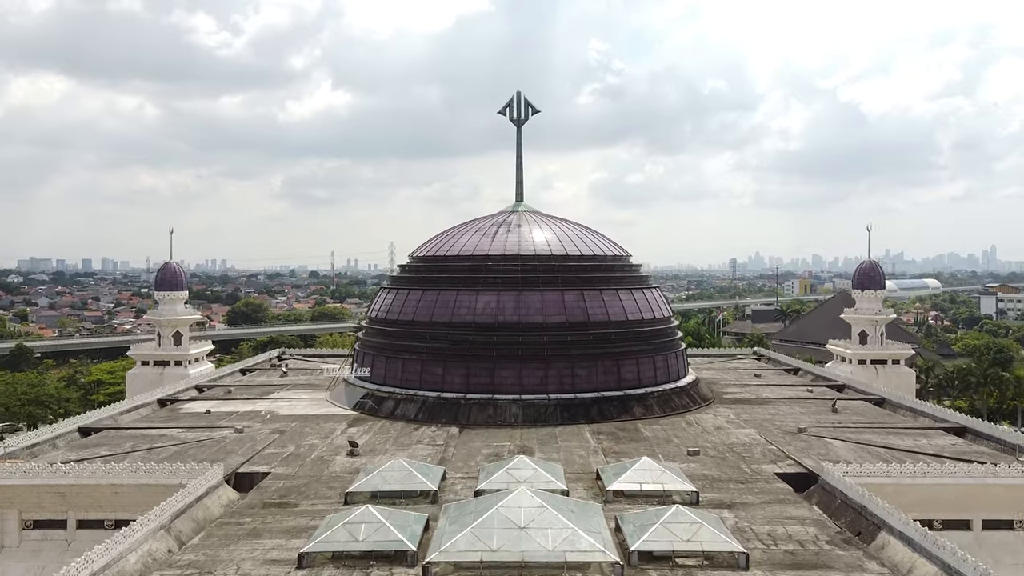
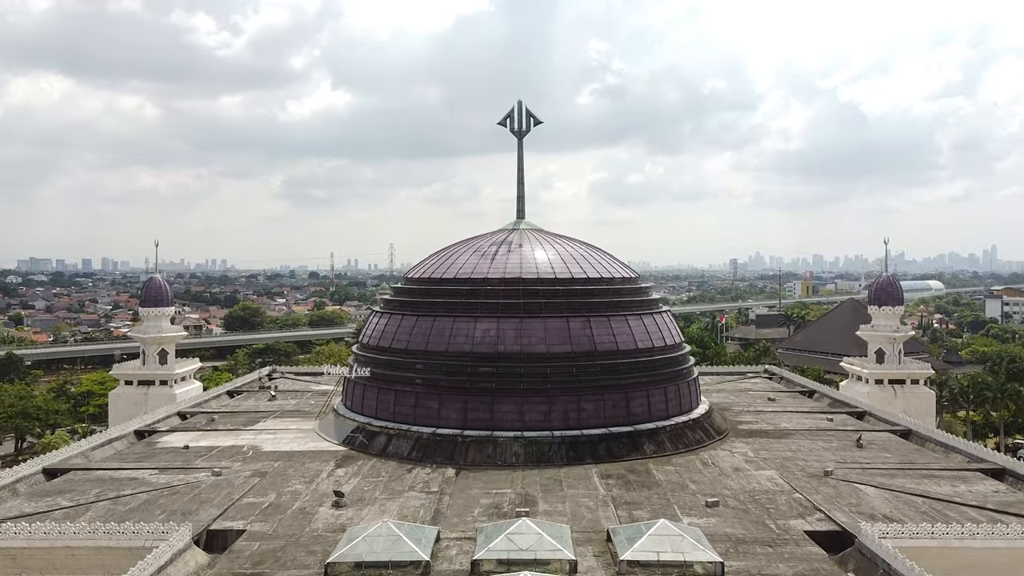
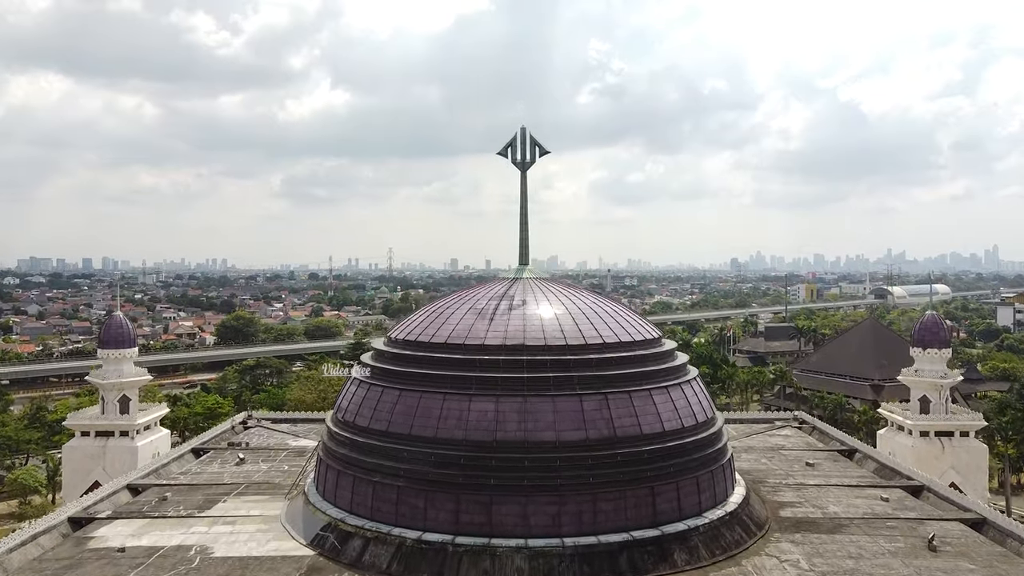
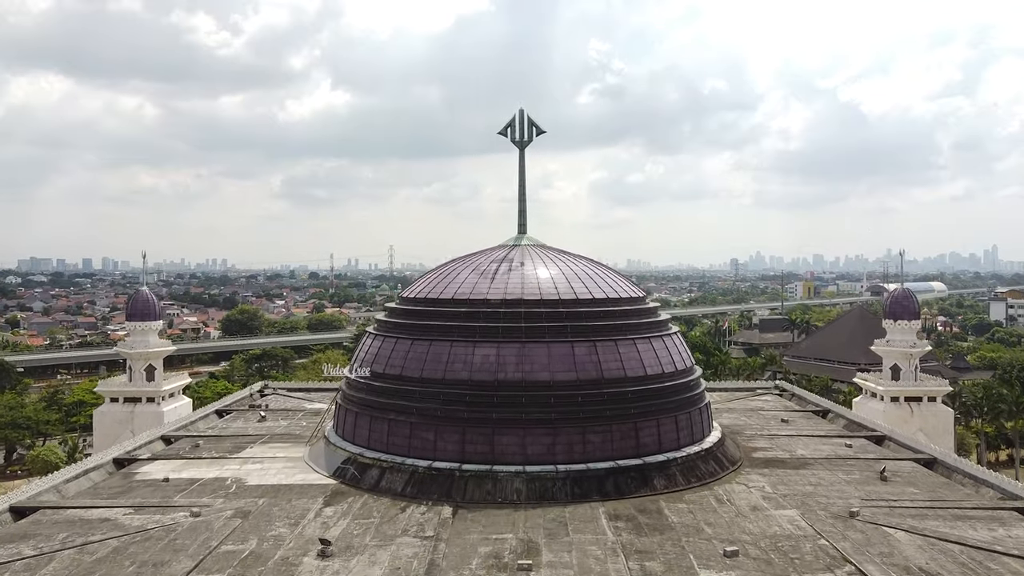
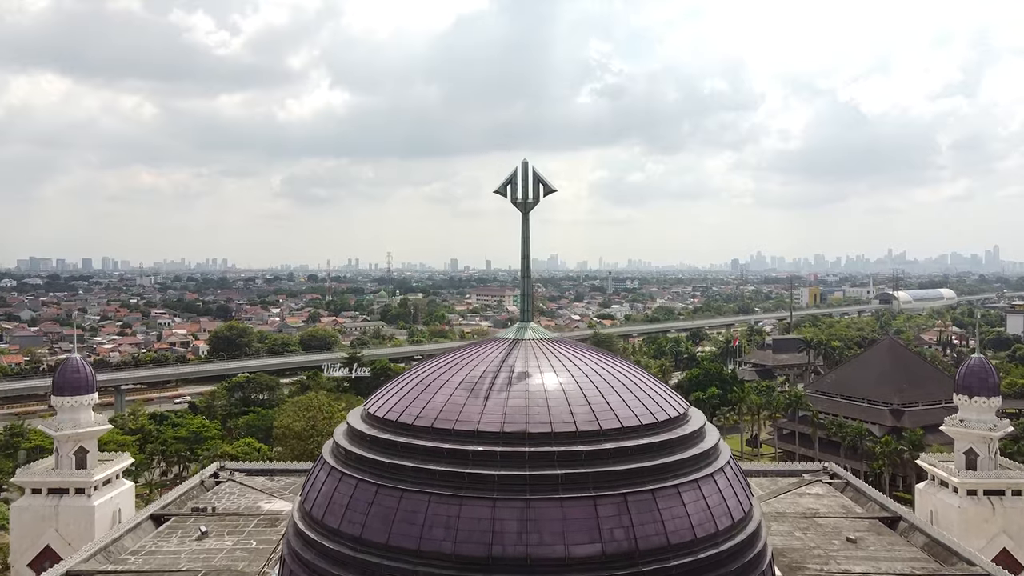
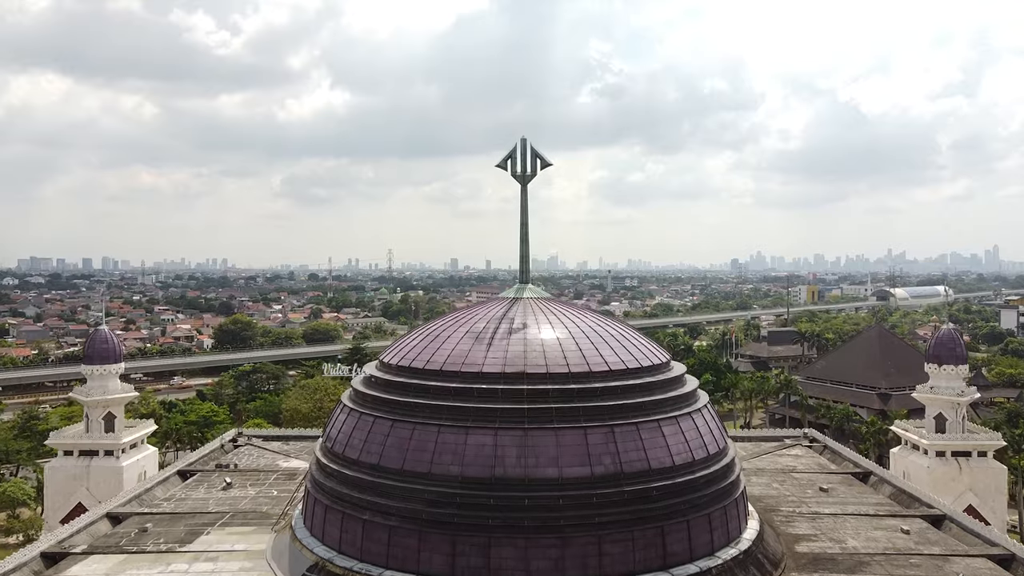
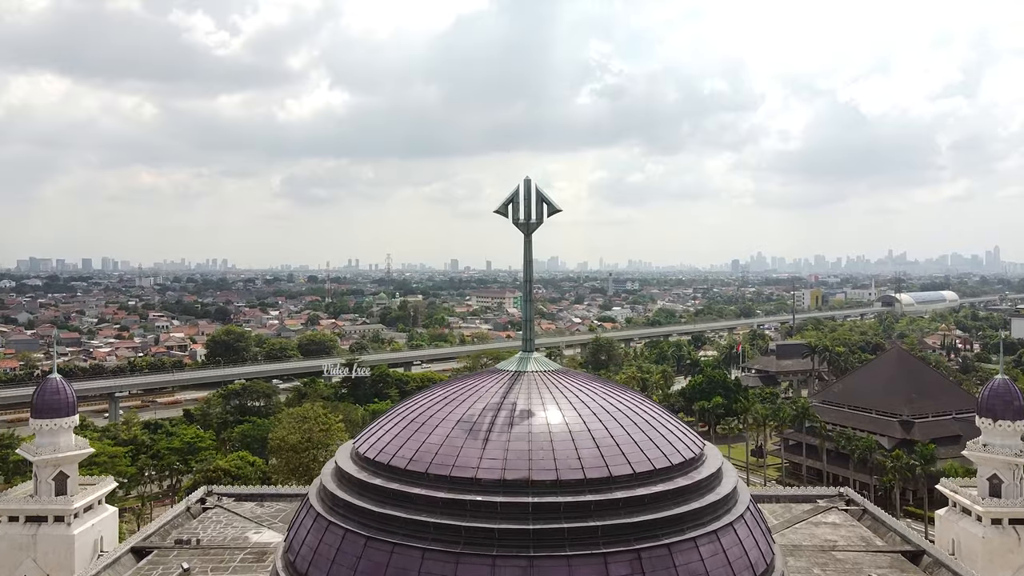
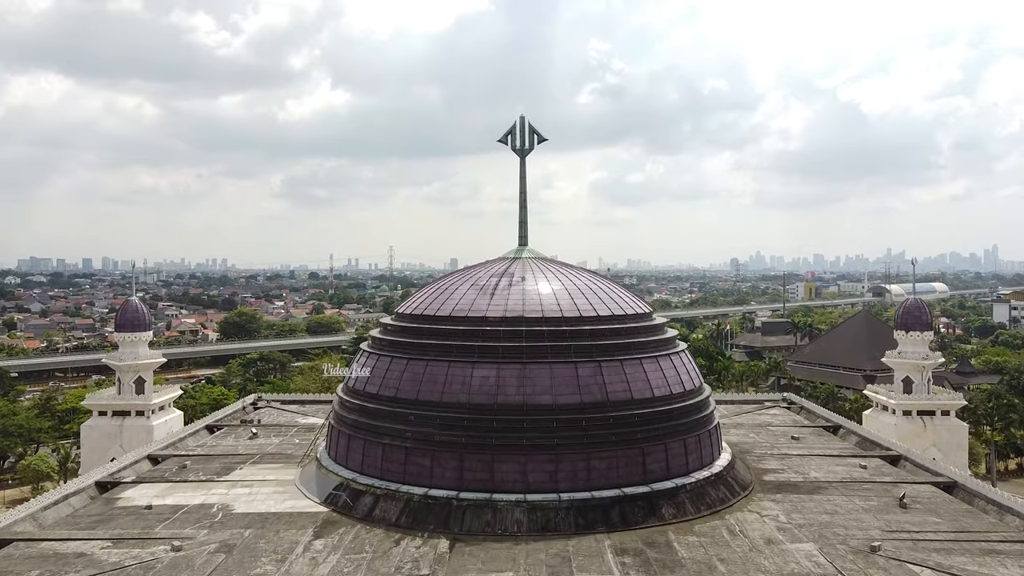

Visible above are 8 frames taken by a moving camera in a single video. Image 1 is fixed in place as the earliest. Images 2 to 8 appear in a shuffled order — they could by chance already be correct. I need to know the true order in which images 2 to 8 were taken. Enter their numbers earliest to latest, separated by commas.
2, 4, 8, 3, 6, 5, 7
